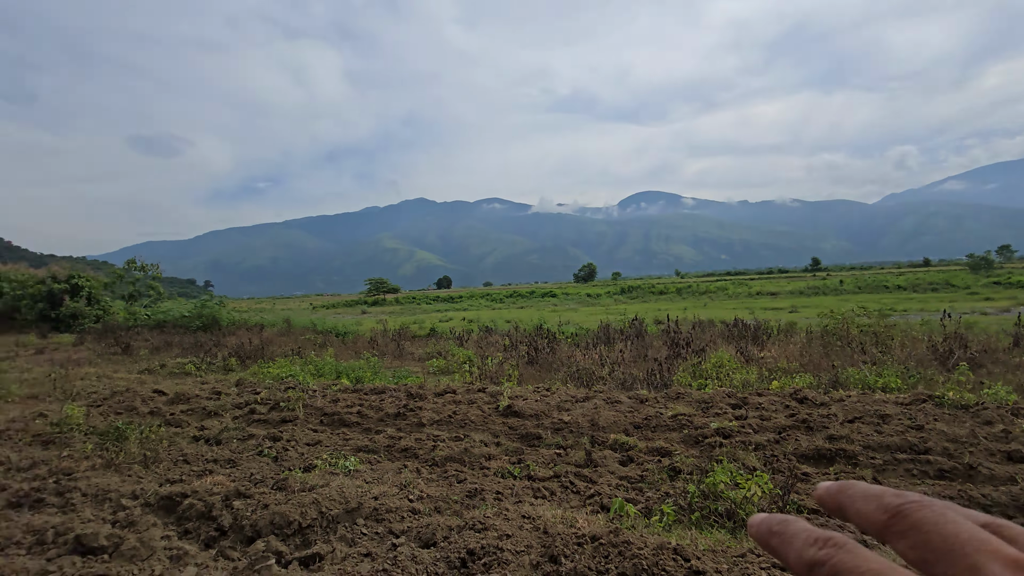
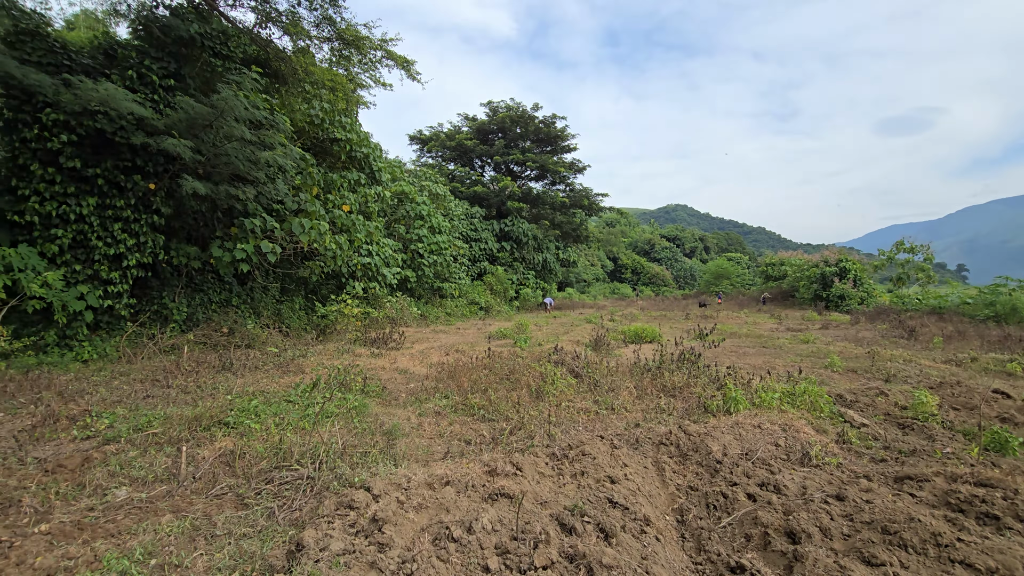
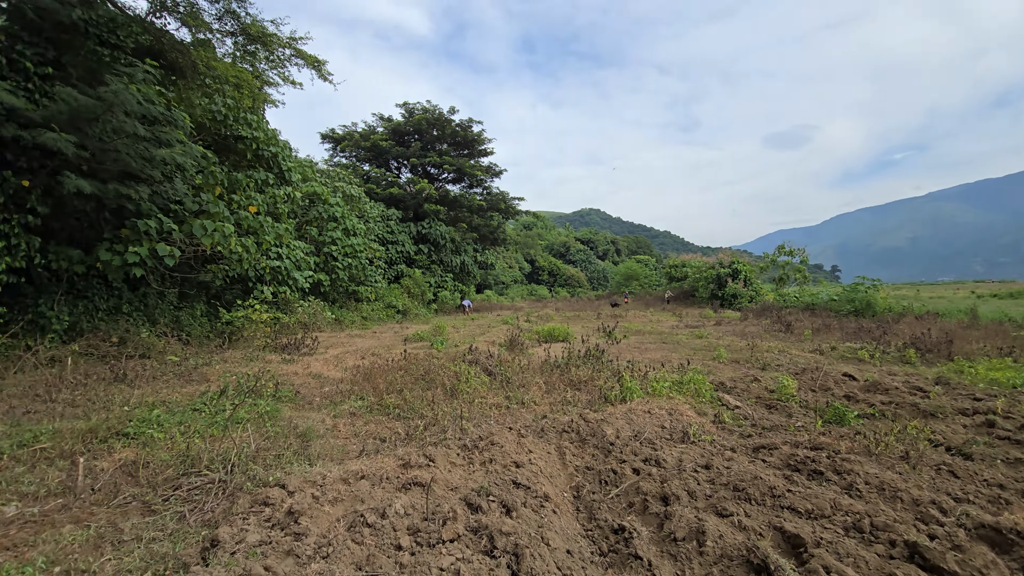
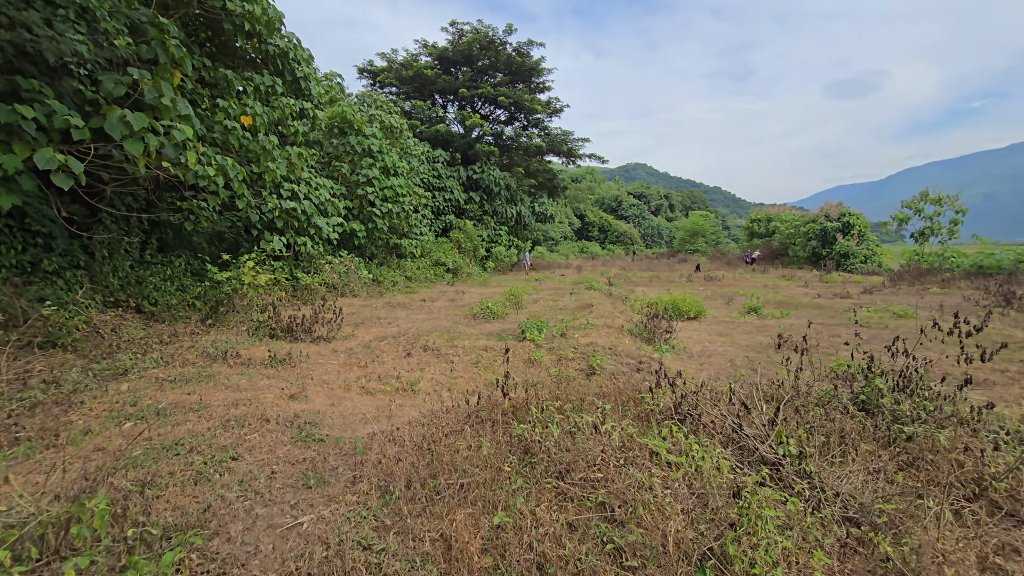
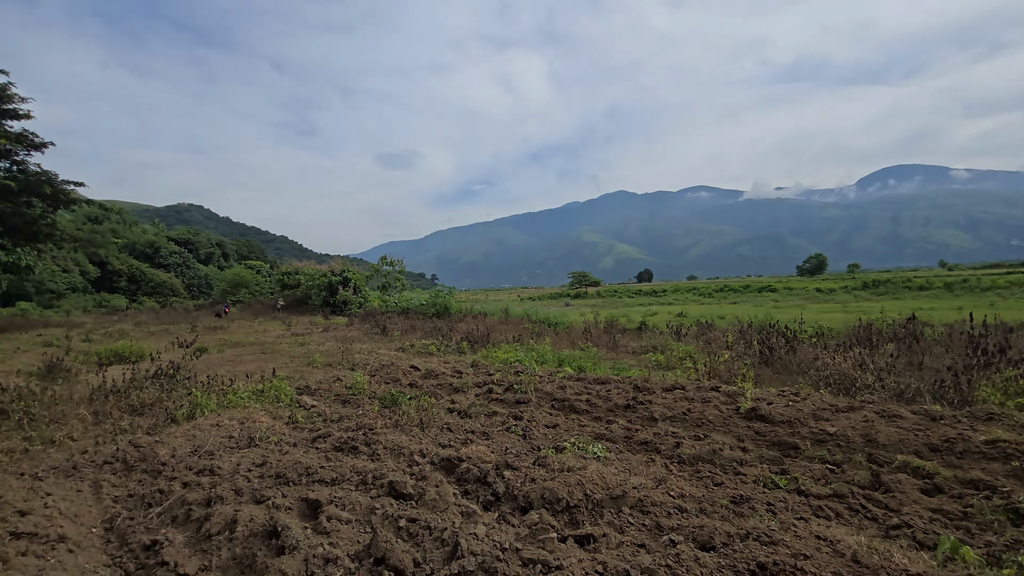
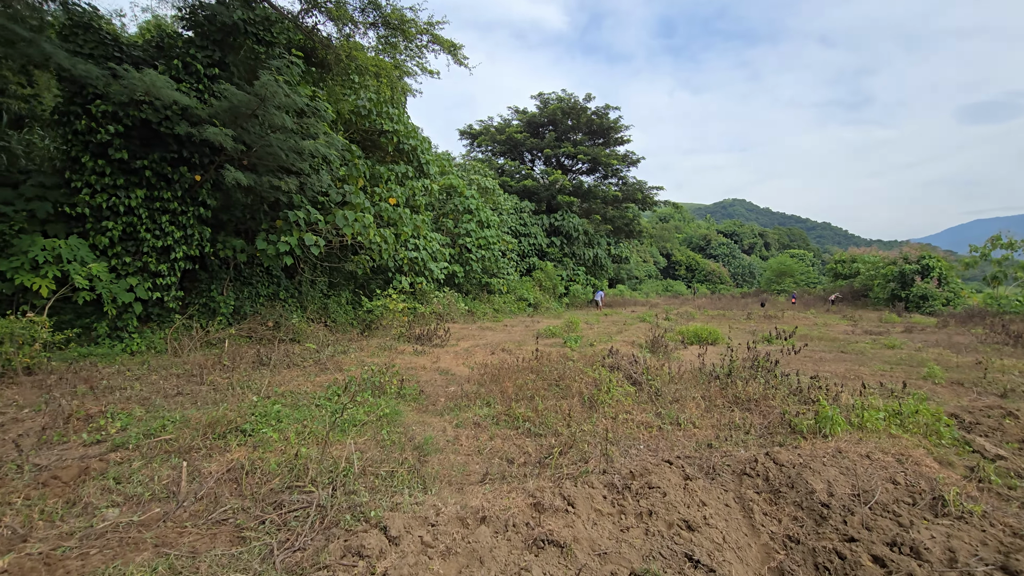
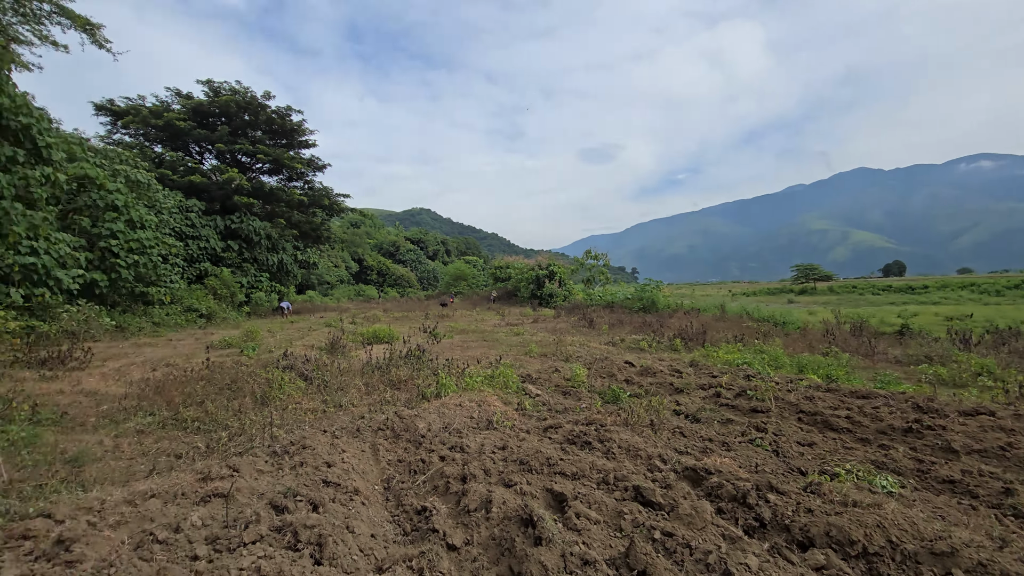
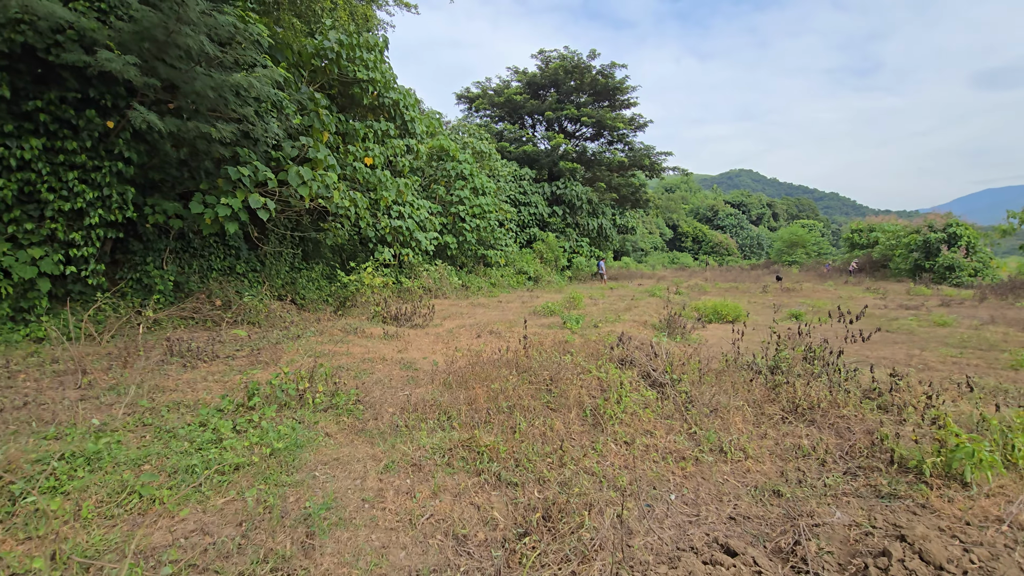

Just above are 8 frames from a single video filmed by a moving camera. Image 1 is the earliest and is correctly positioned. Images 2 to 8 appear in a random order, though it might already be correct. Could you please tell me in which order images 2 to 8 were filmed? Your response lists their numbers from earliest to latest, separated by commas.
5, 7, 3, 2, 6, 8, 4
